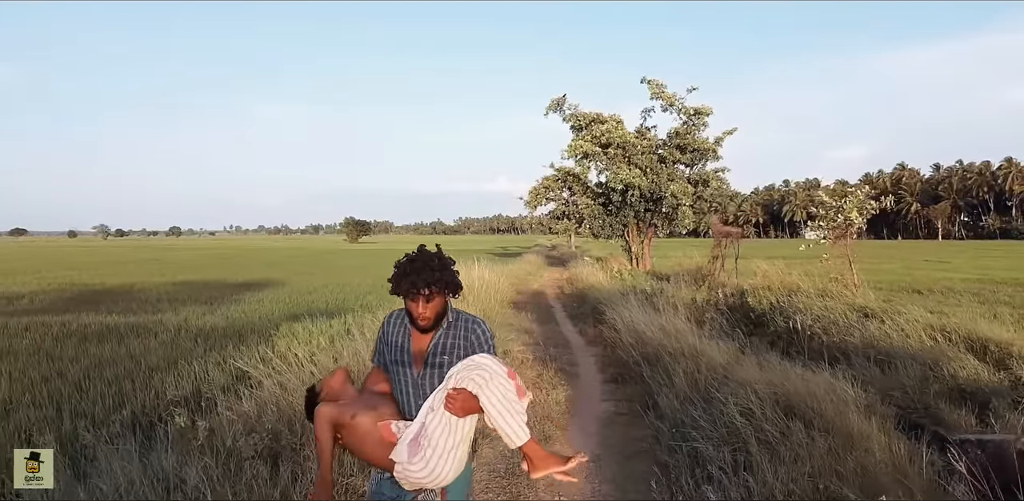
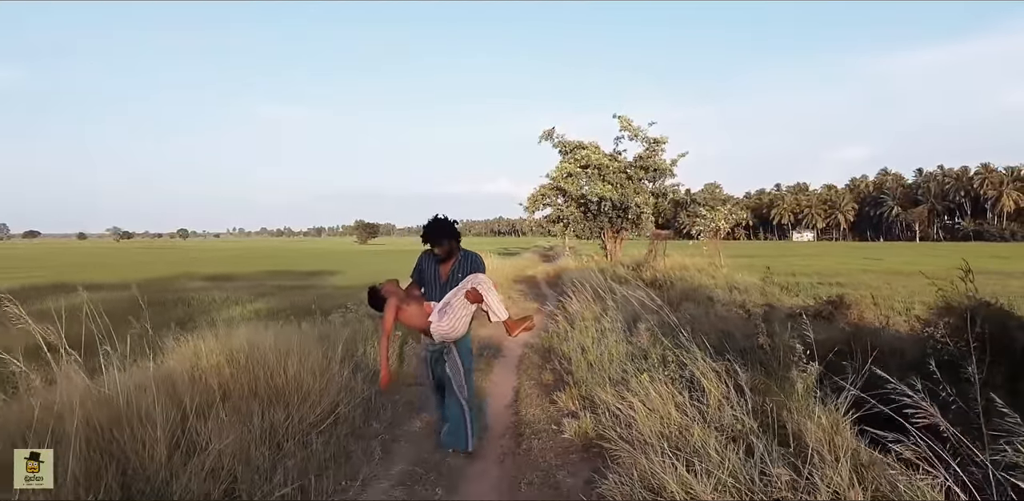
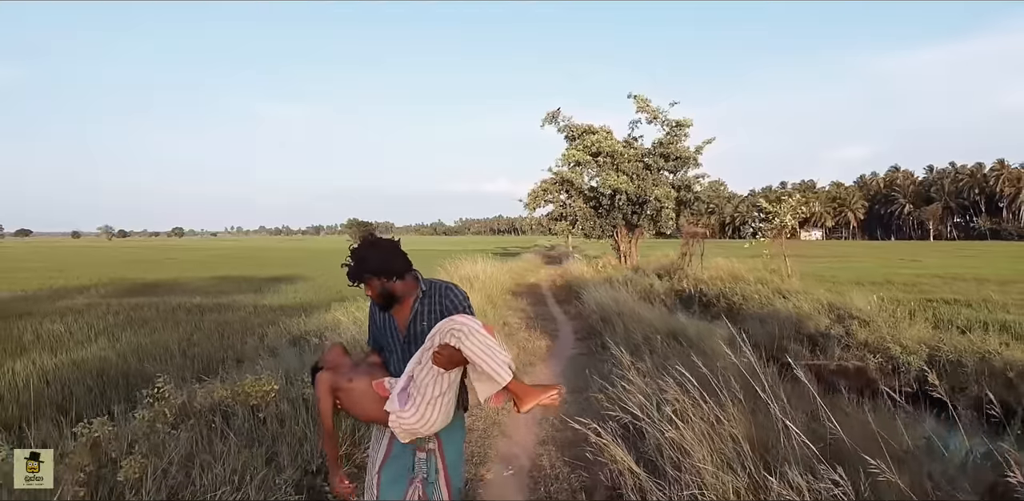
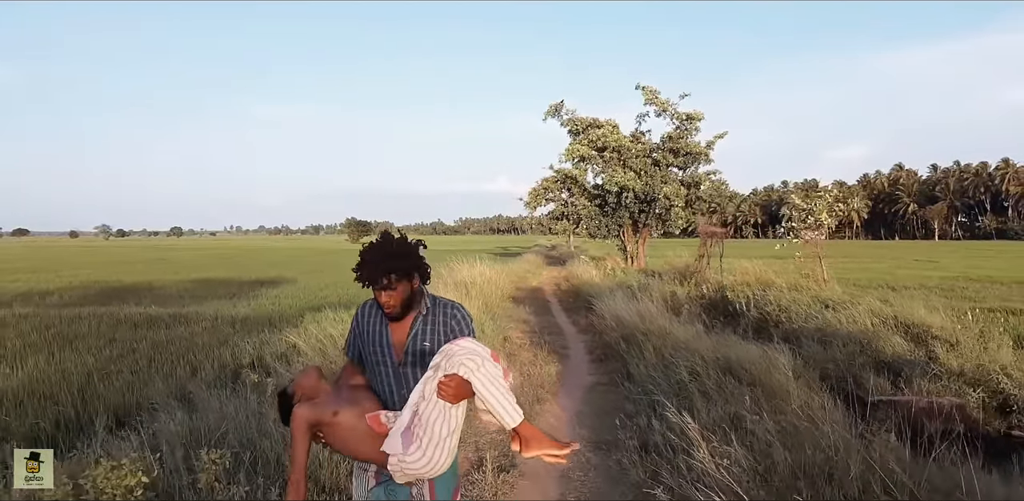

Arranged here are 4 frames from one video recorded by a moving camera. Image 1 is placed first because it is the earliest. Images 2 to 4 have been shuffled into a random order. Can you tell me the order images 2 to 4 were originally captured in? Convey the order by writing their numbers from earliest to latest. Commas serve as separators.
4, 3, 2
